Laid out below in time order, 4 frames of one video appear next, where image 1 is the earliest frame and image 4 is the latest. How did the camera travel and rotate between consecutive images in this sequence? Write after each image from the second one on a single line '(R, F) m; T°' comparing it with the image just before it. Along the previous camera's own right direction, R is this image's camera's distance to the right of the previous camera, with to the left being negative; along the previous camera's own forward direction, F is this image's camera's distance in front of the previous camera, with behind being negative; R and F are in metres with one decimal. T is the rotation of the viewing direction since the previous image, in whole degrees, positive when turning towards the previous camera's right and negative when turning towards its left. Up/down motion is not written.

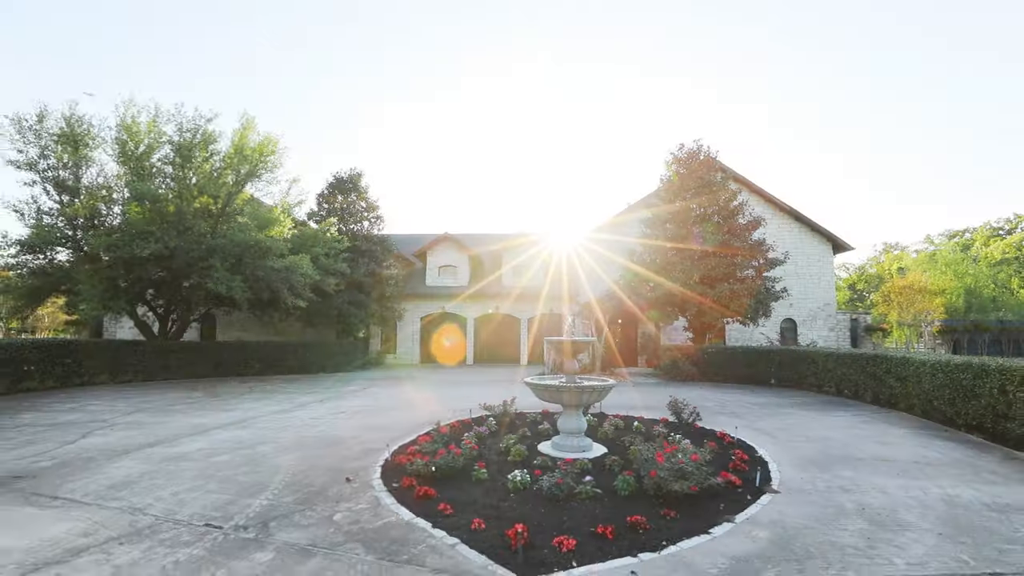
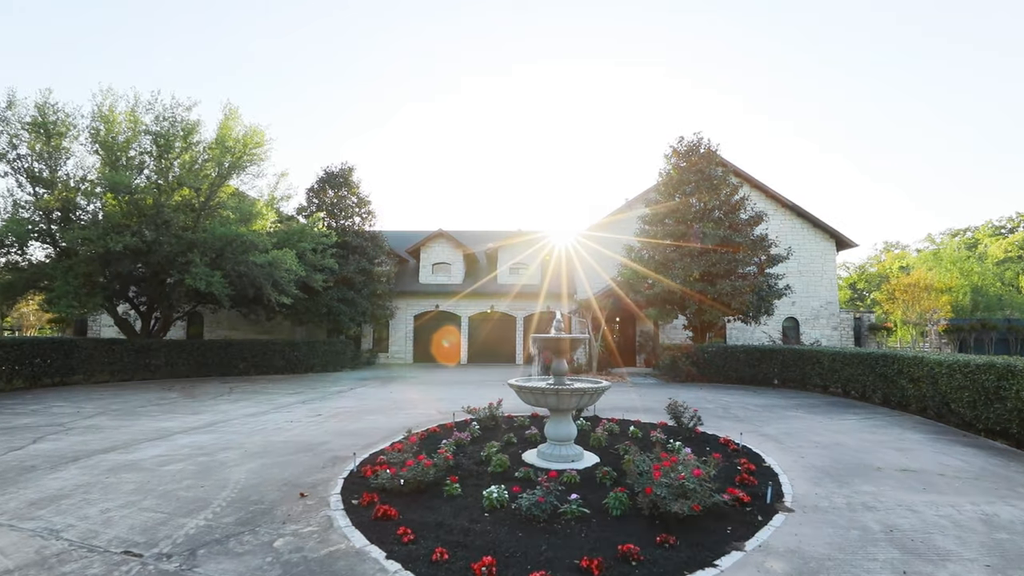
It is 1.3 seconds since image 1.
(+0.2, +0.6) m; 0°
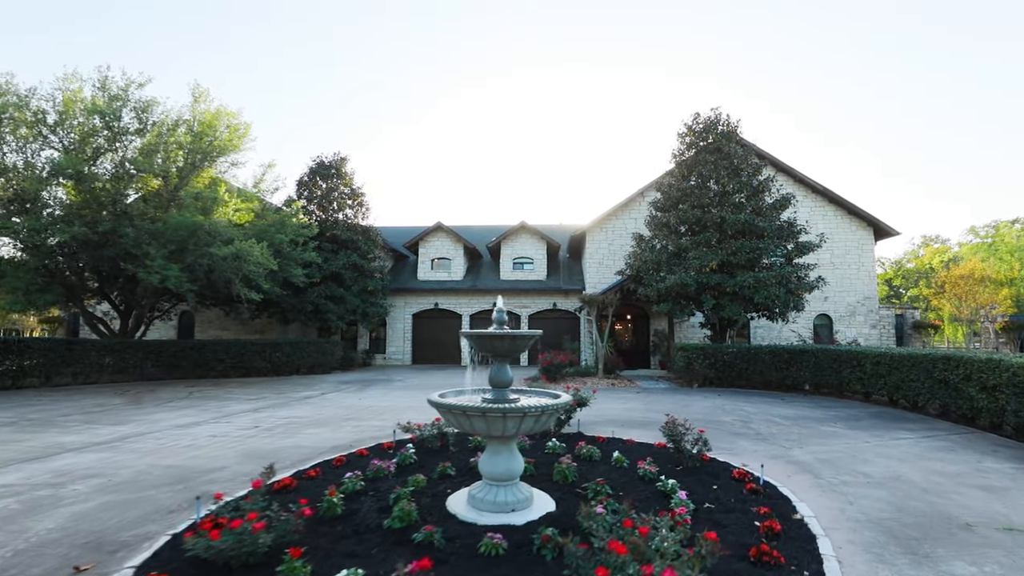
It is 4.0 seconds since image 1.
(+0.8, +1.6) m; -3°
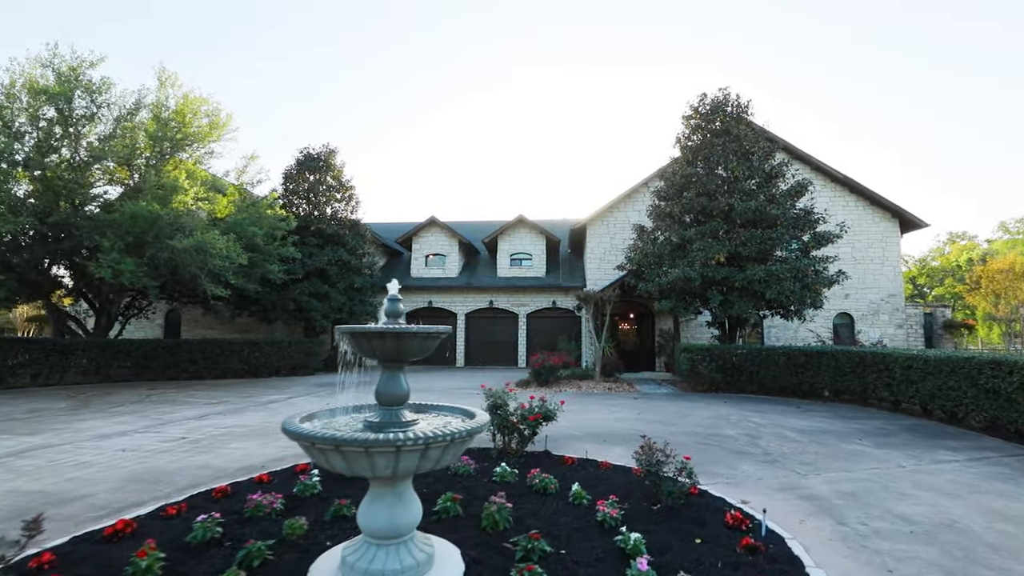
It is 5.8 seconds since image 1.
(+0.7, +1.1) m; -2°
